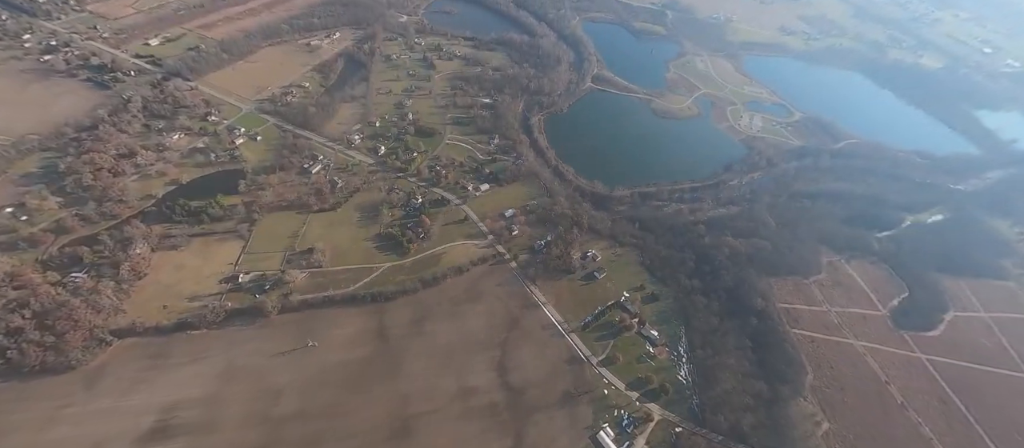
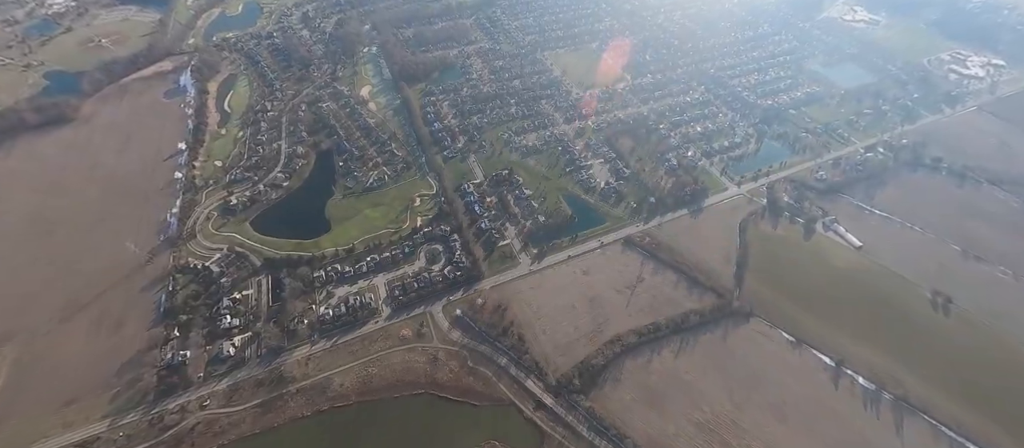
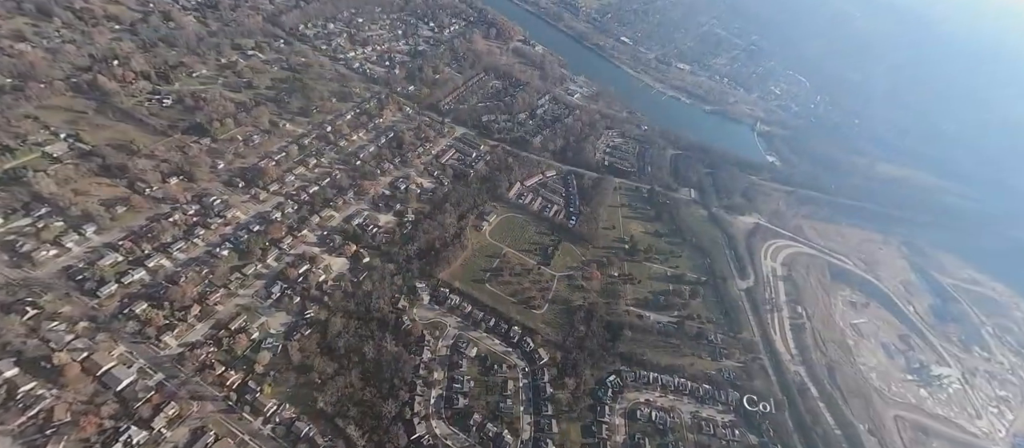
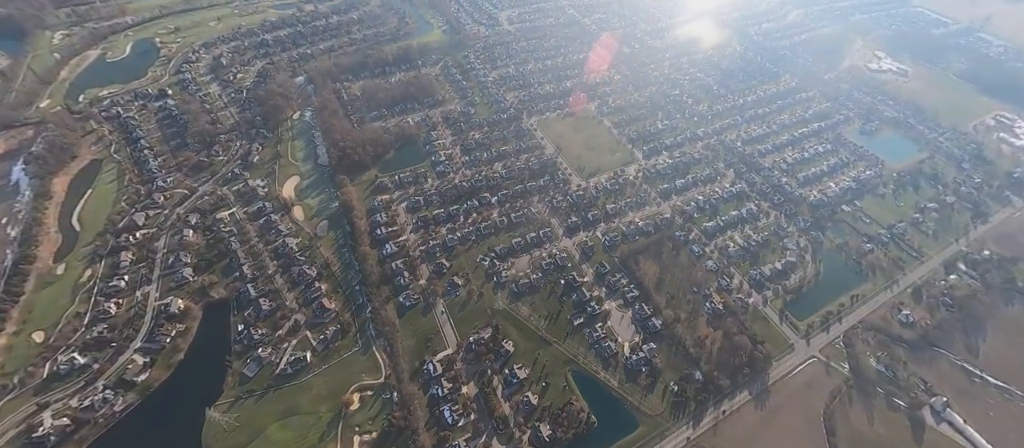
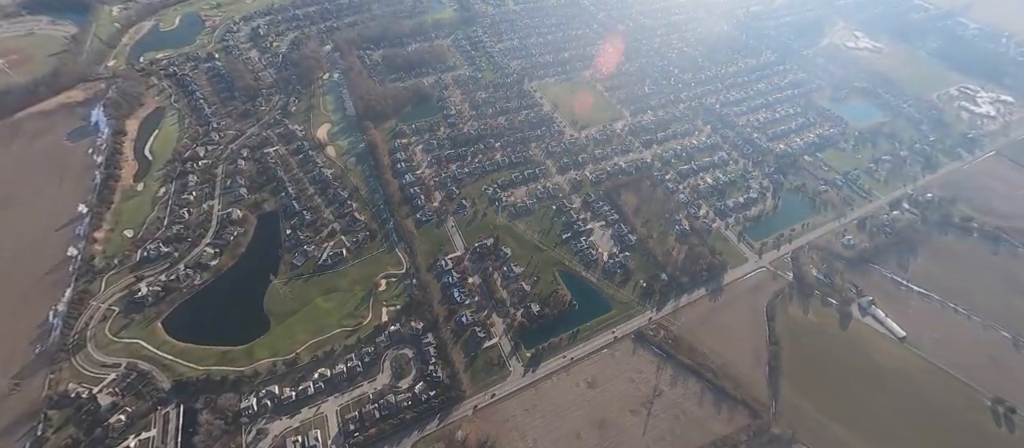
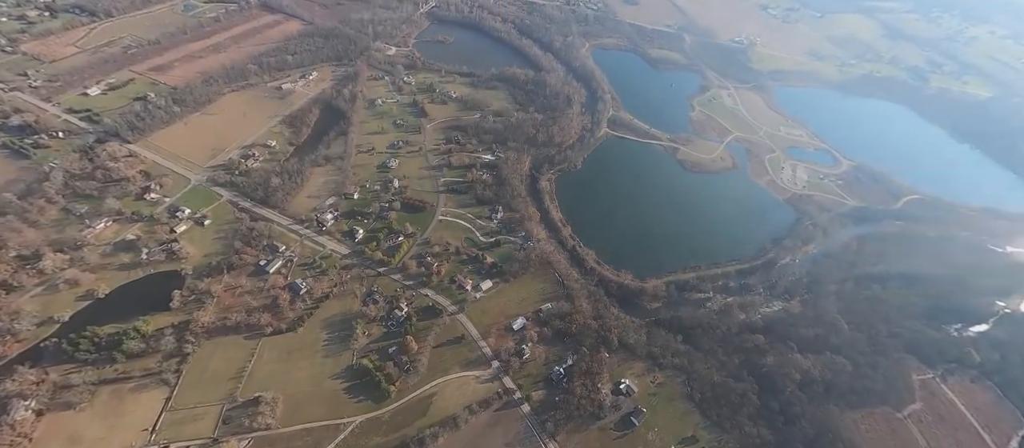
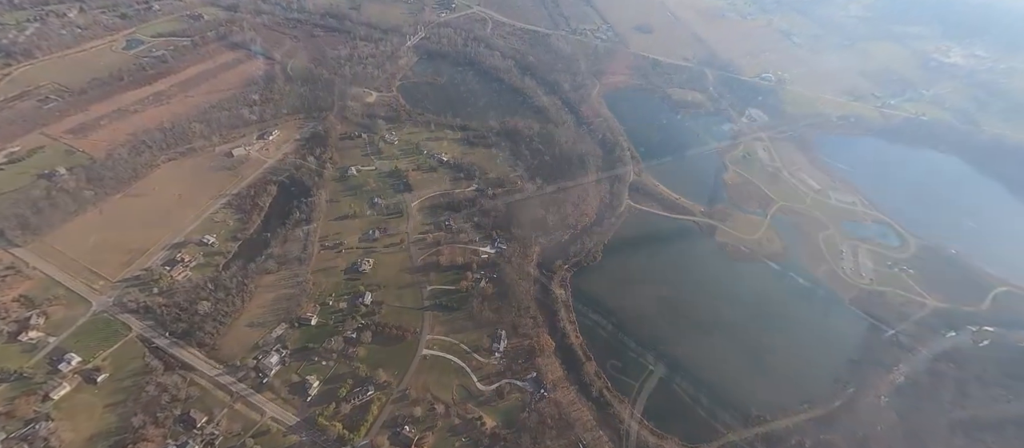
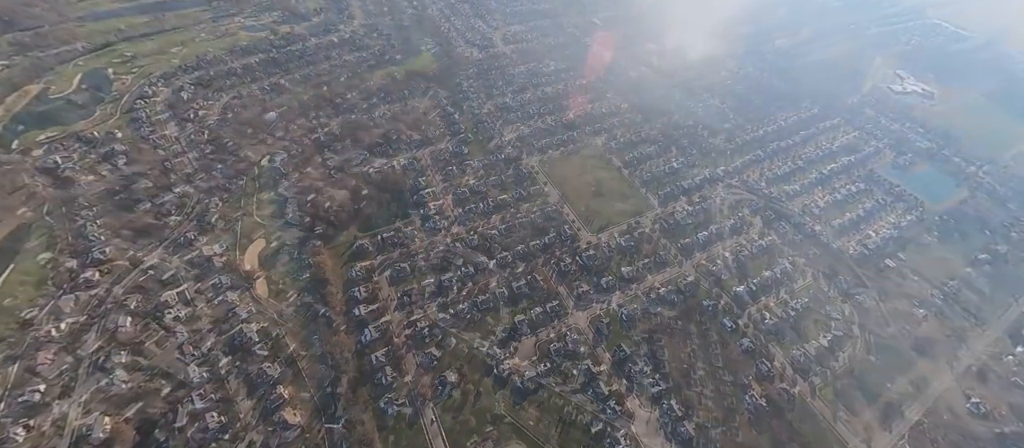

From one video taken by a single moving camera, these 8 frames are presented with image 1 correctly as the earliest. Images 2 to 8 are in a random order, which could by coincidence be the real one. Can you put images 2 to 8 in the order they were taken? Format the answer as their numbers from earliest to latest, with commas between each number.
6, 7, 2, 5, 4, 8, 3
